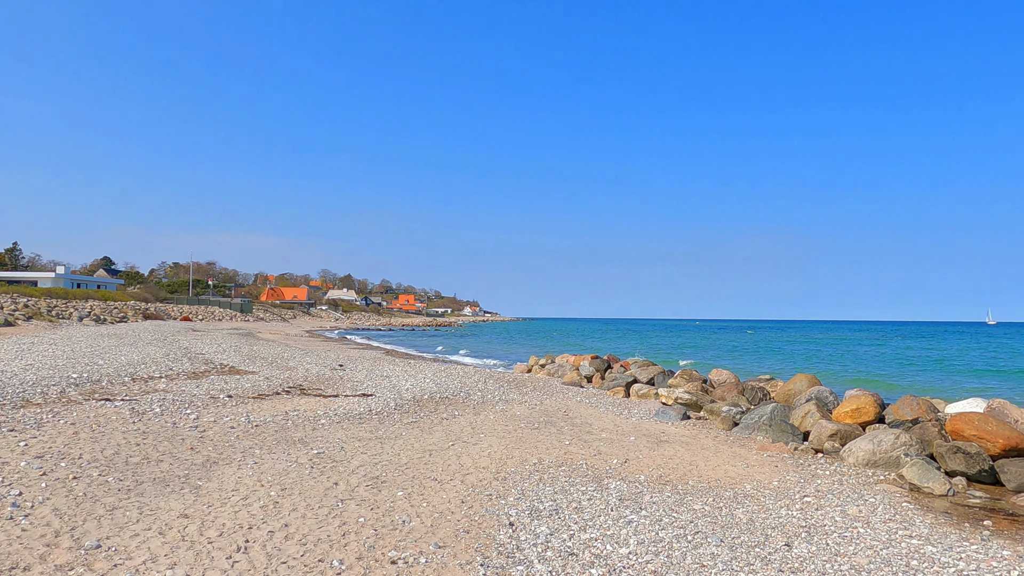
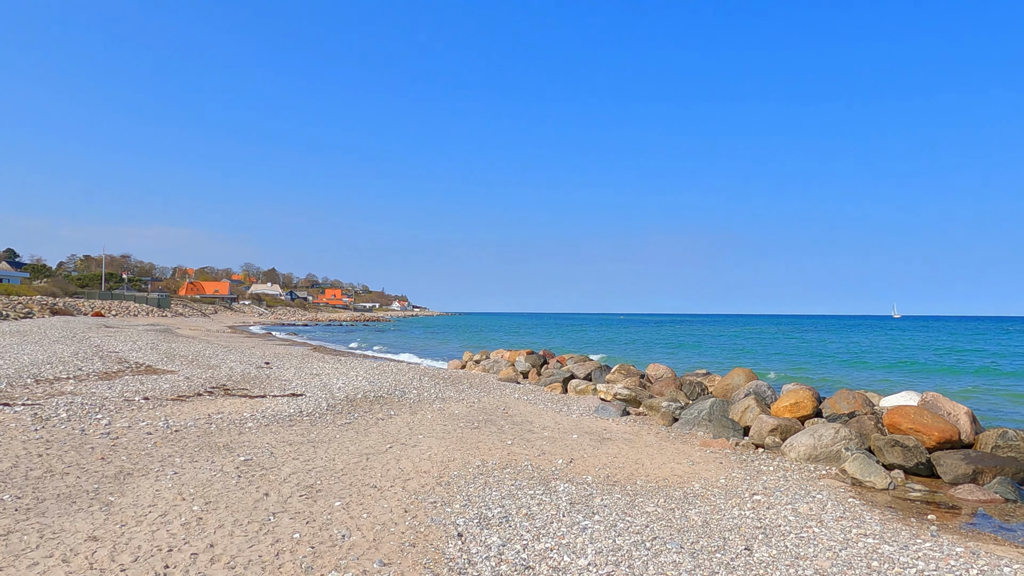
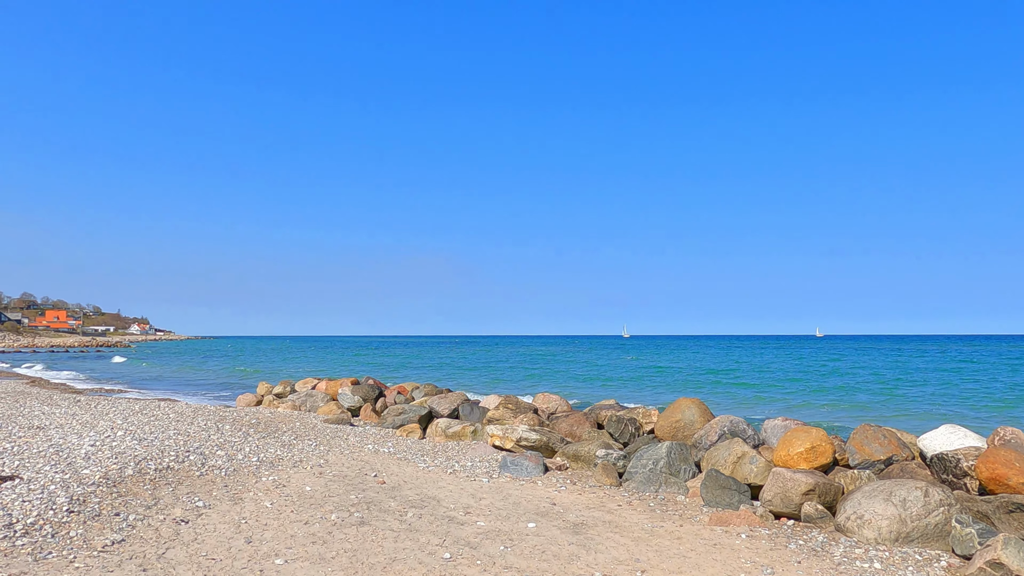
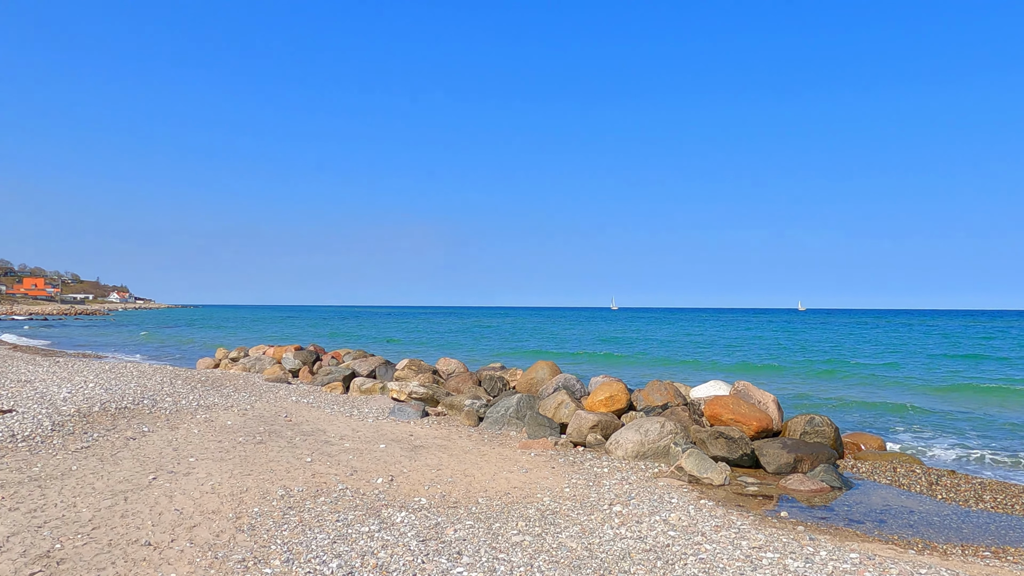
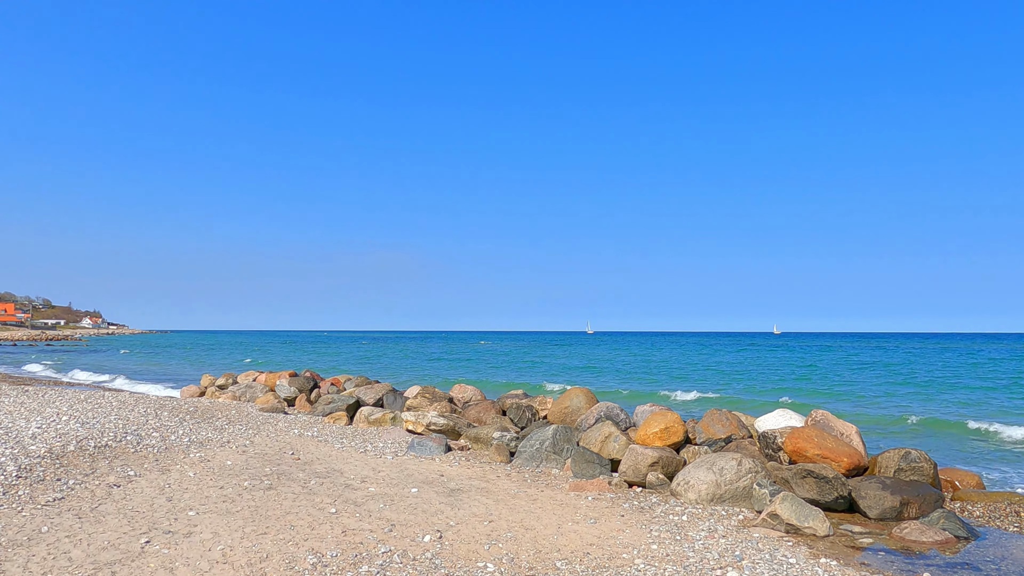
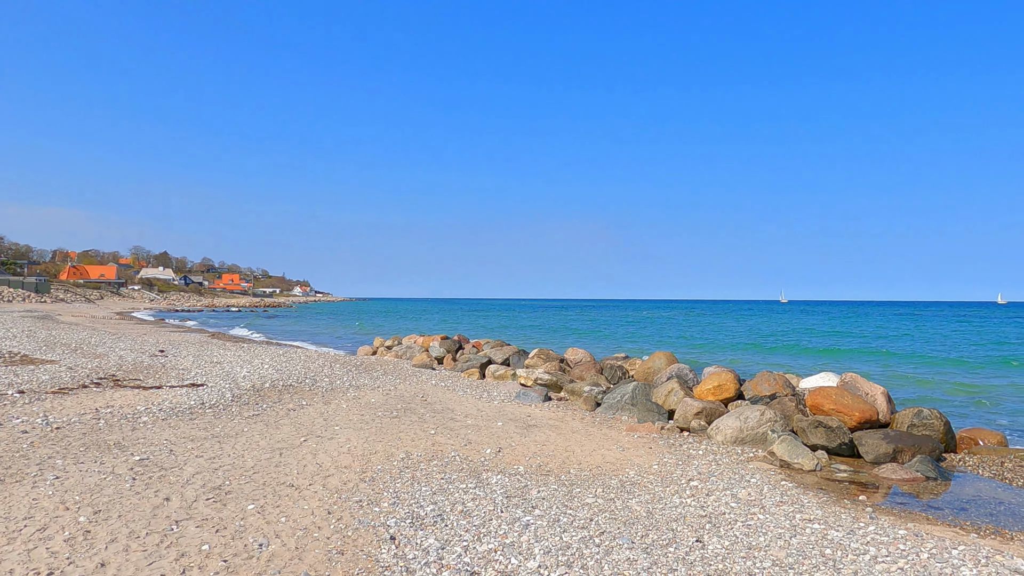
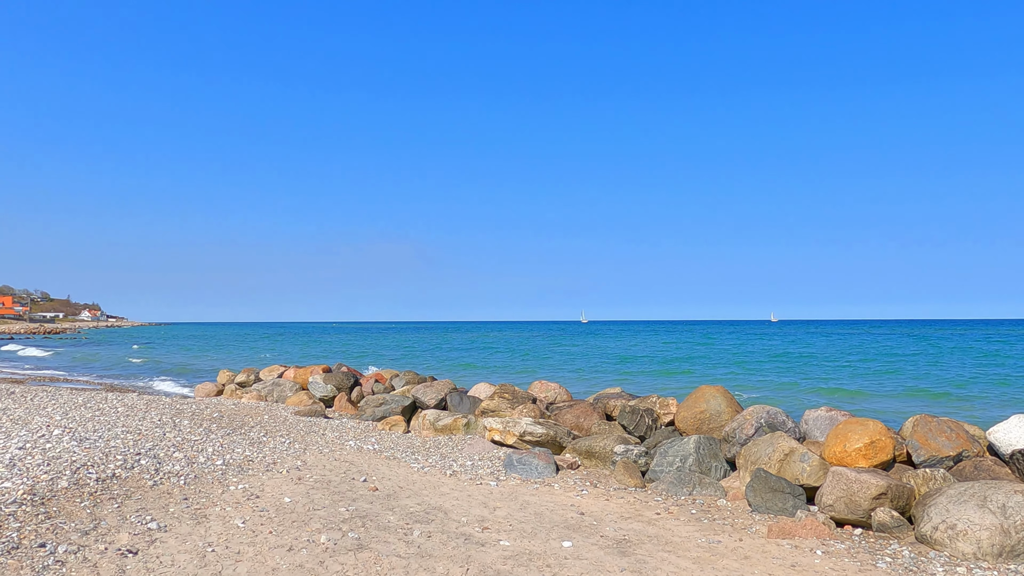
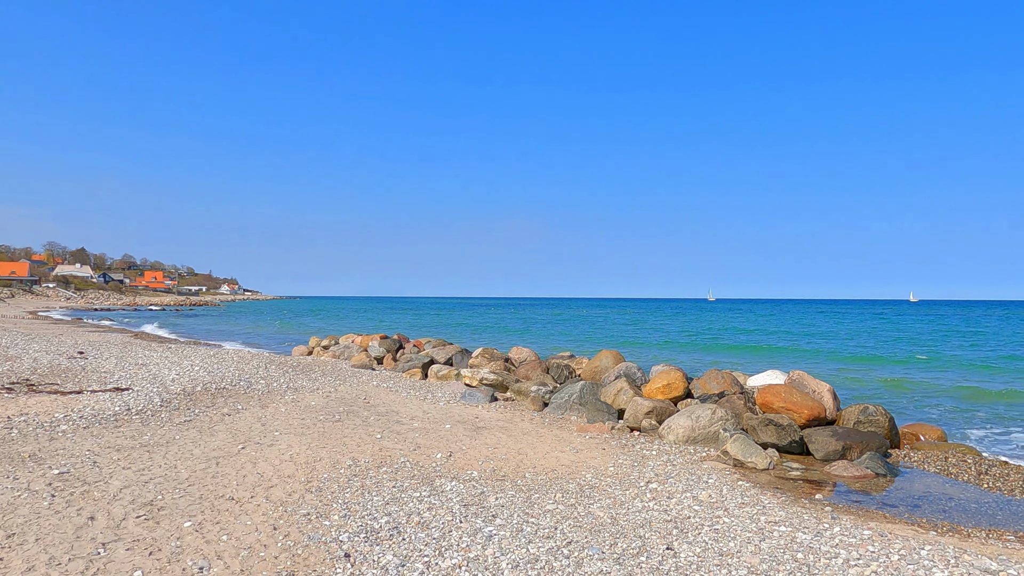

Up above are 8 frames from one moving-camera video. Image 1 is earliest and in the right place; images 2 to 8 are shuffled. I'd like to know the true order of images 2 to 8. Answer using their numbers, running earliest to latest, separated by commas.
2, 6, 8, 4, 5, 3, 7
